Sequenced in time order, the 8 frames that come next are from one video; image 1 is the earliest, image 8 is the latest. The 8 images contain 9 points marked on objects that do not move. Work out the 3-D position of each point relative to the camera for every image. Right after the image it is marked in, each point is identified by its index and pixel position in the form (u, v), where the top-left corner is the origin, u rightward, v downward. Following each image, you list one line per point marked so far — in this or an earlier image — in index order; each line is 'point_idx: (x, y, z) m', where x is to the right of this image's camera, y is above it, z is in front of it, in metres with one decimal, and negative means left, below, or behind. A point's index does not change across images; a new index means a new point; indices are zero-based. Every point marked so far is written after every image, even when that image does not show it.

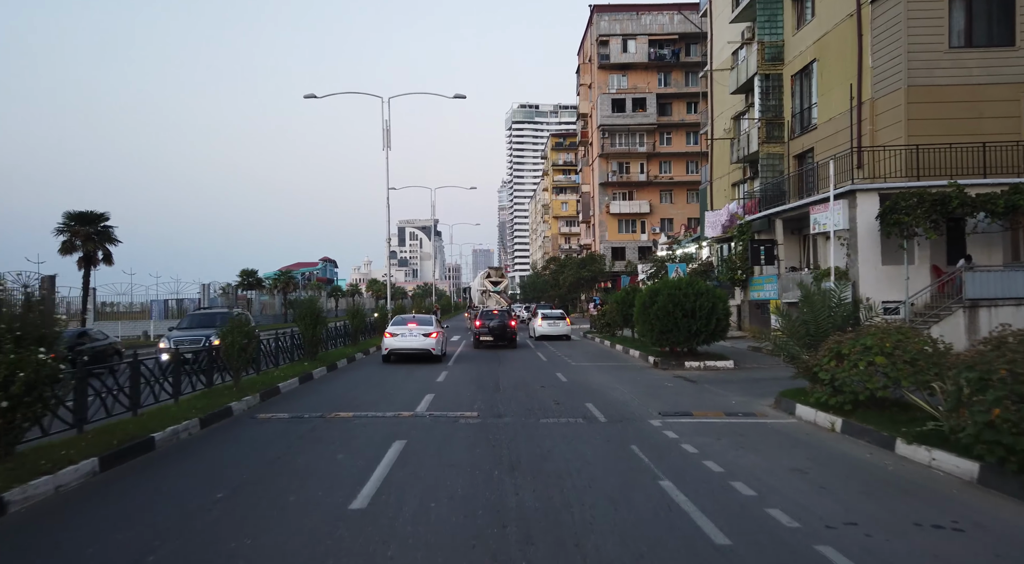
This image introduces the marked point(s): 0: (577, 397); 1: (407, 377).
0: (+1.3, -2.3, +14.0) m
1: (-2.9, -2.6, +19.6) m
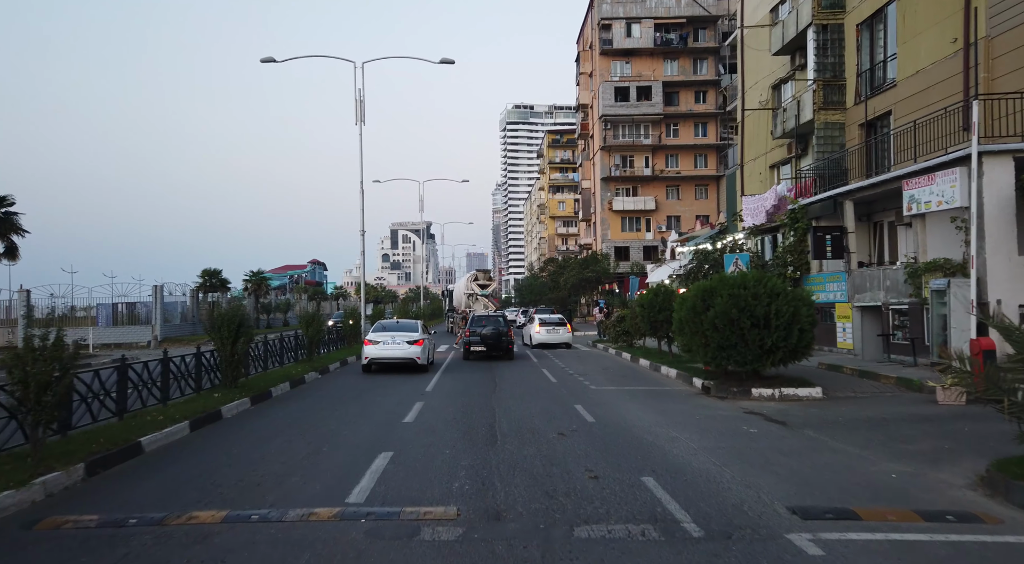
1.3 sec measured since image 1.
0: (+1.4, -2.2, +8.6) m
1: (-2.9, -2.5, +14.2) m
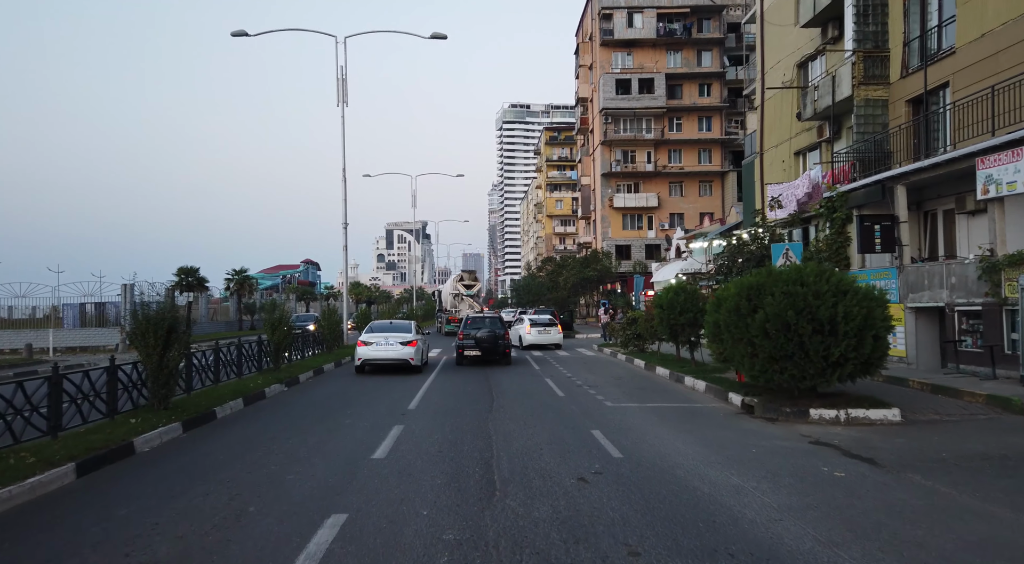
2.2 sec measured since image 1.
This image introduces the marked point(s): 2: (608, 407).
0: (+1.4, -2.1, +5.8) m
1: (-2.8, -2.4, +11.4) m
2: (+1.9, -2.4, +13.7) m
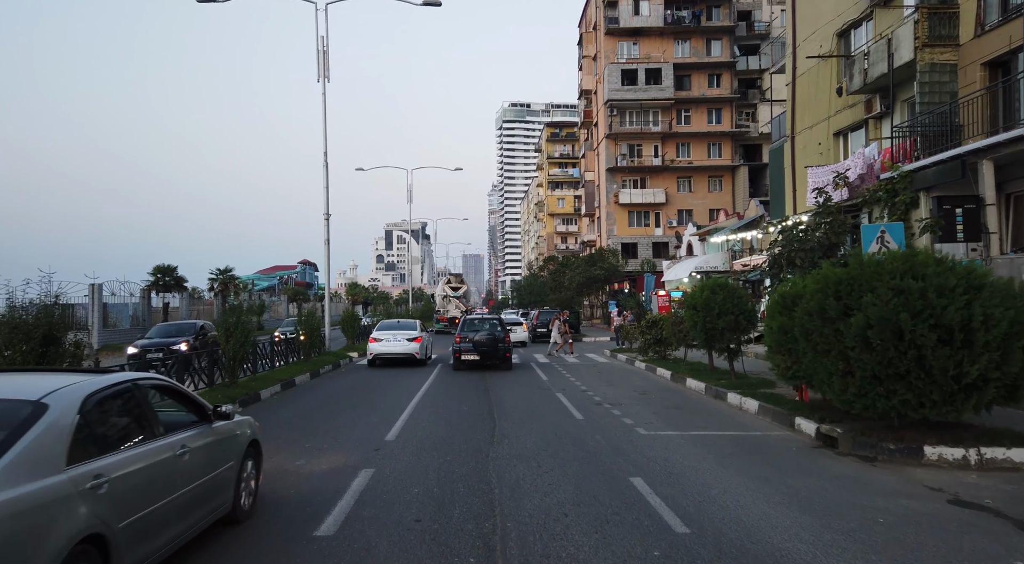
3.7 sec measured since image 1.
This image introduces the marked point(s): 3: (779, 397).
0: (+1.5, -2.0, +2.9) m
1: (-2.7, -2.3, +8.4) m
2: (+2.0, -2.3, +10.7) m
3: (+4.9, -2.1, +12.9) m
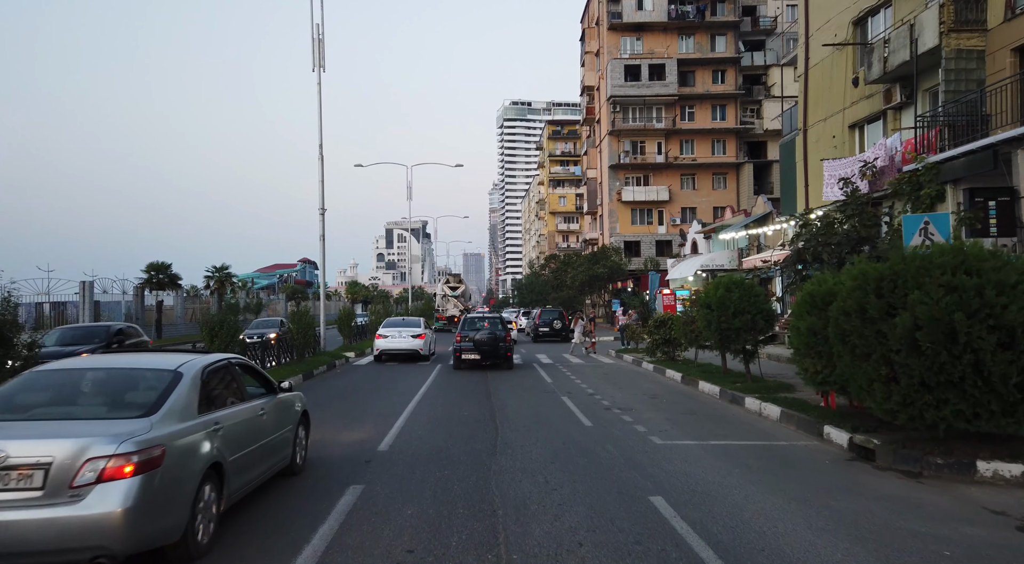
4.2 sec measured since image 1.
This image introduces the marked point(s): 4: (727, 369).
0: (+1.6, -2.0, +2.0) m
1: (-2.7, -2.2, +7.6) m
2: (+2.0, -2.3, +9.8) m
3: (+4.9, -2.1, +12.0) m
4: (+4.9, -2.0, +16.0) m
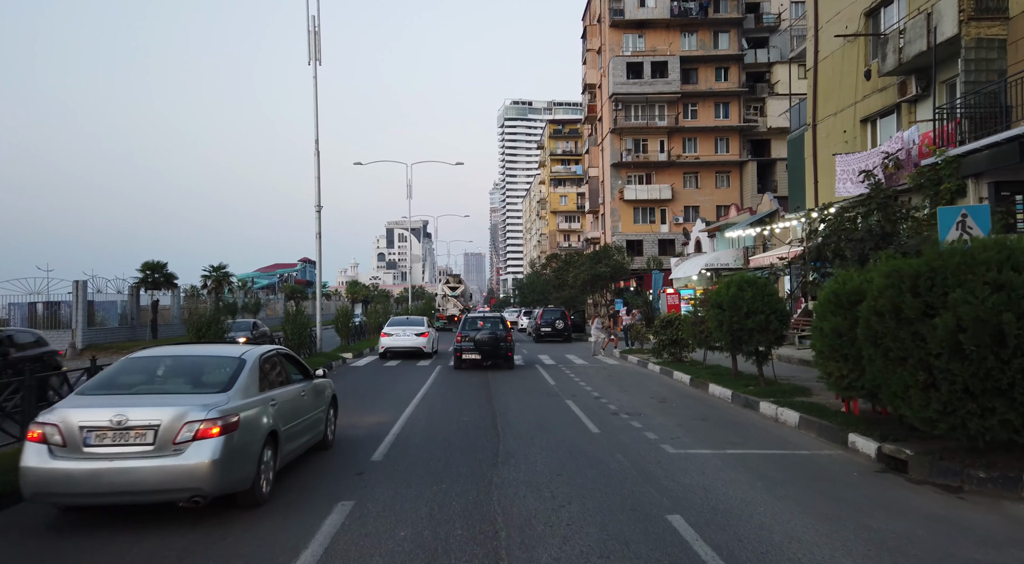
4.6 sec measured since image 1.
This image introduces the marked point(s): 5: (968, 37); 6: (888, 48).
0: (+1.6, -1.9, +1.3) m
1: (-2.6, -2.2, +6.9) m
2: (+2.1, -2.3, +9.2) m
3: (+5.0, -2.0, +11.3) m
4: (+4.9, -1.9, +15.3) m
5: (+10.2, +5.5, +15.7) m
6: (+10.1, +6.3, +18.8) m
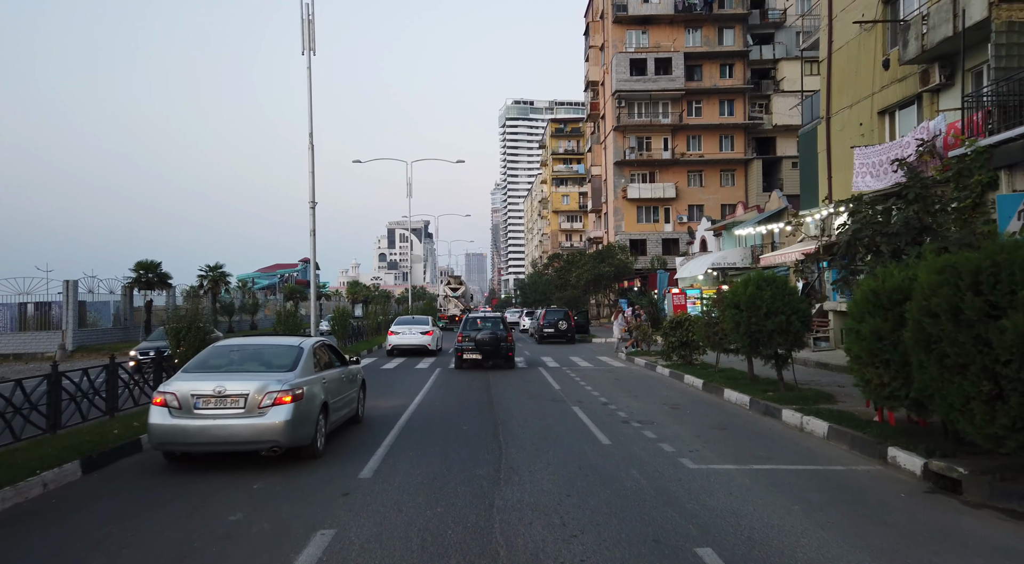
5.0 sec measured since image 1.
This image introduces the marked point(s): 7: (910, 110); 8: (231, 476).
0: (+1.6, -1.9, +0.4) m
1: (-2.6, -2.2, +6.0) m
2: (+2.1, -2.2, +8.3) m
3: (+5.0, -2.0, +10.4) m
4: (+5.0, -1.9, +14.4) m
5: (+10.2, +5.5, +14.8) m
6: (+10.1, +6.3, +17.9) m
7: (+10.9, +4.7, +19.3) m
8: (-3.2, -2.3, +8.1) m
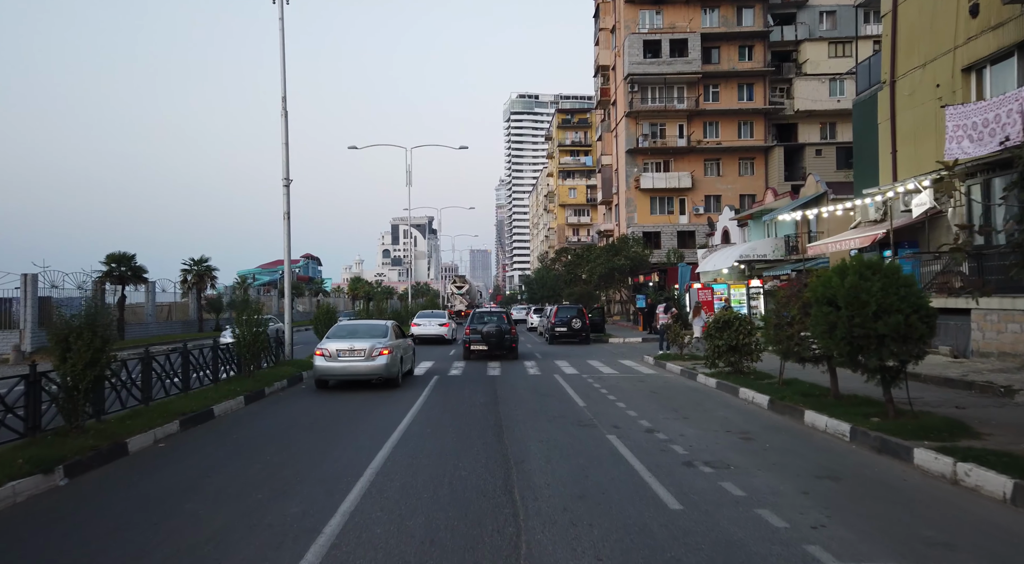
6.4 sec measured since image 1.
0: (+1.8, -1.8, -2.9) m
1: (-2.4, -2.1, +2.7) m
2: (+2.3, -2.1, +4.9) m
3: (+5.2, -1.8, +7.0) m
4: (+5.2, -1.7, +11.0) m
5: (+10.5, +5.7, +11.4) m
6: (+10.4, +6.5, +14.5) m
7: (+11.2, +4.9, +15.9) m
8: (-3.0, -2.1, +4.7) m
